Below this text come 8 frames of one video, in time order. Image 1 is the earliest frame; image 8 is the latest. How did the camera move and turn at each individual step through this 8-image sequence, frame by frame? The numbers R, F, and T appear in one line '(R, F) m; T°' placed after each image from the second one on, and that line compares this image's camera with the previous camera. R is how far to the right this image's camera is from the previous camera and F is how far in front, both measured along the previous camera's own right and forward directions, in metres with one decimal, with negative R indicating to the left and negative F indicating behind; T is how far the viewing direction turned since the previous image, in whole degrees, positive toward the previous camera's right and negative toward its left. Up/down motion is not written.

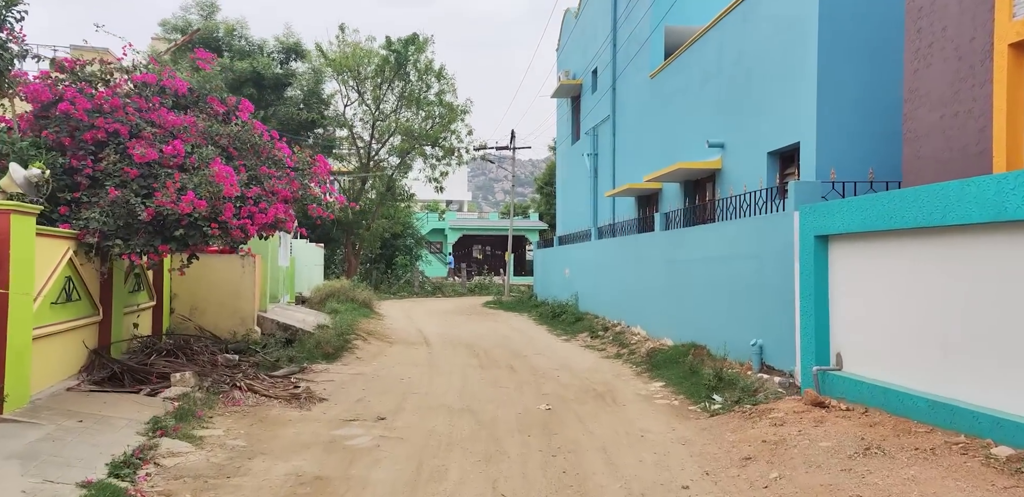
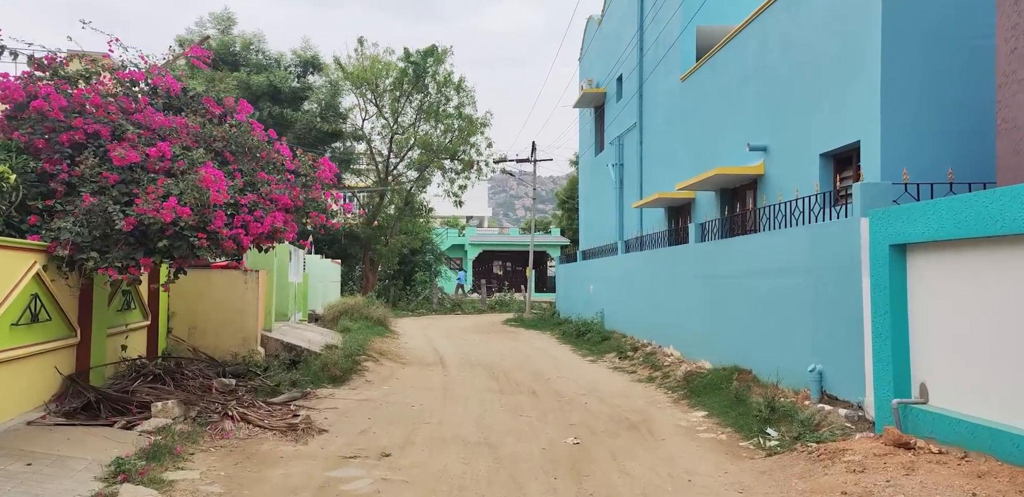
(0.0, +1.2) m; -1°
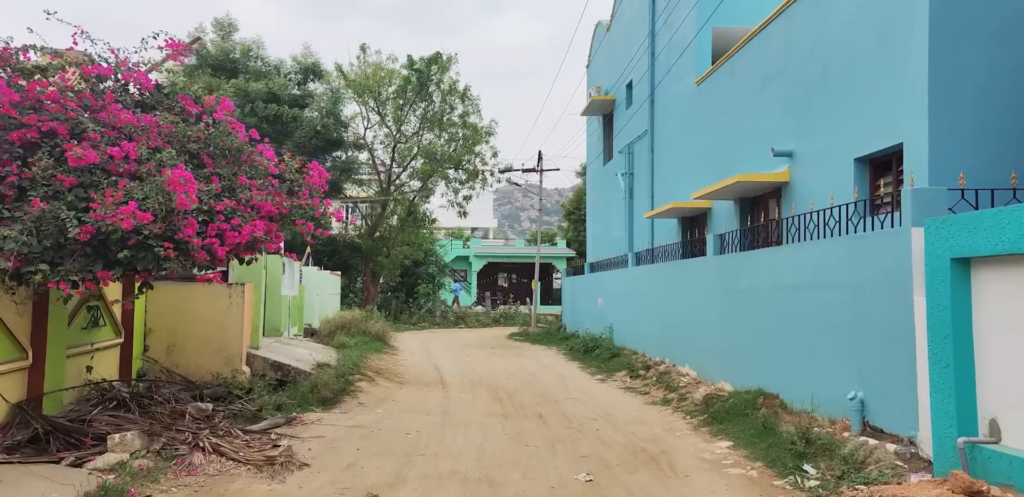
(0.0, +1.0) m; 0°
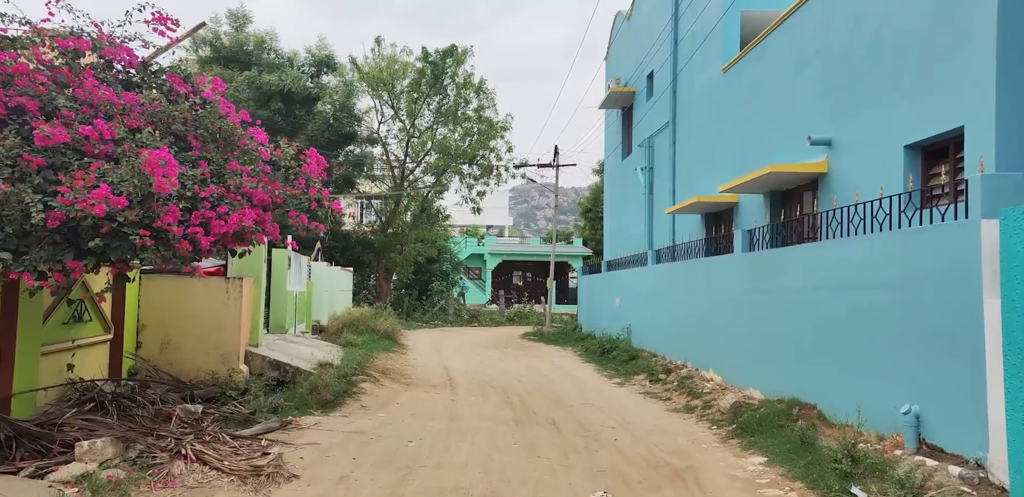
(0.0, +0.8) m; -1°
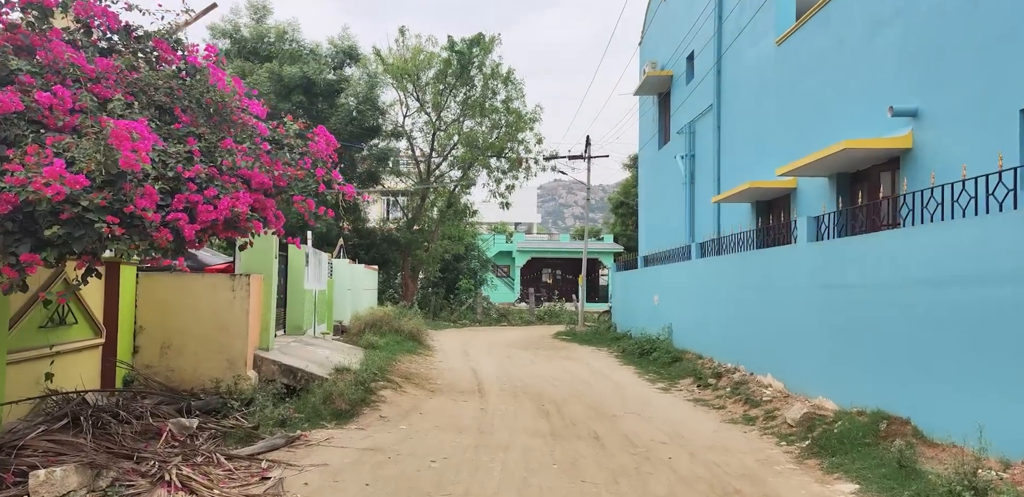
(-0.1, +1.3) m; -2°
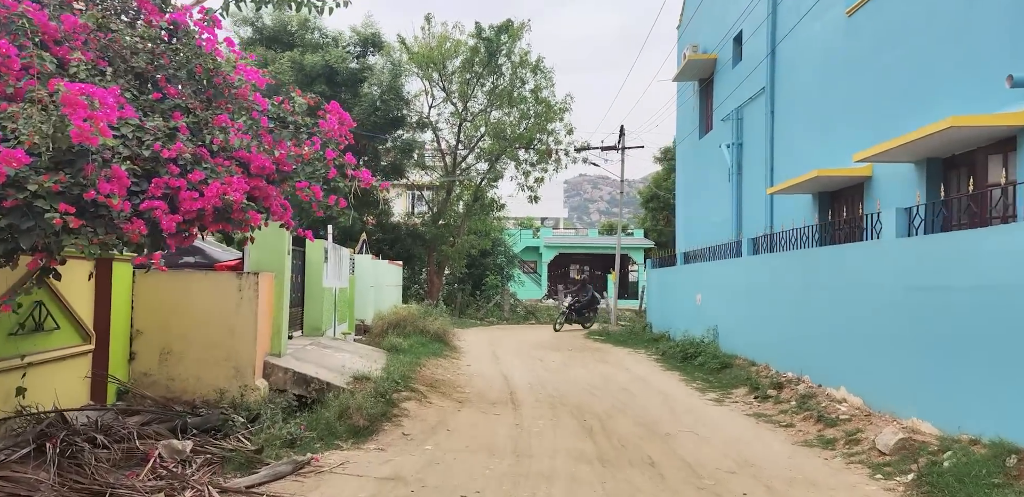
(-0.2, +1.3) m; -2°
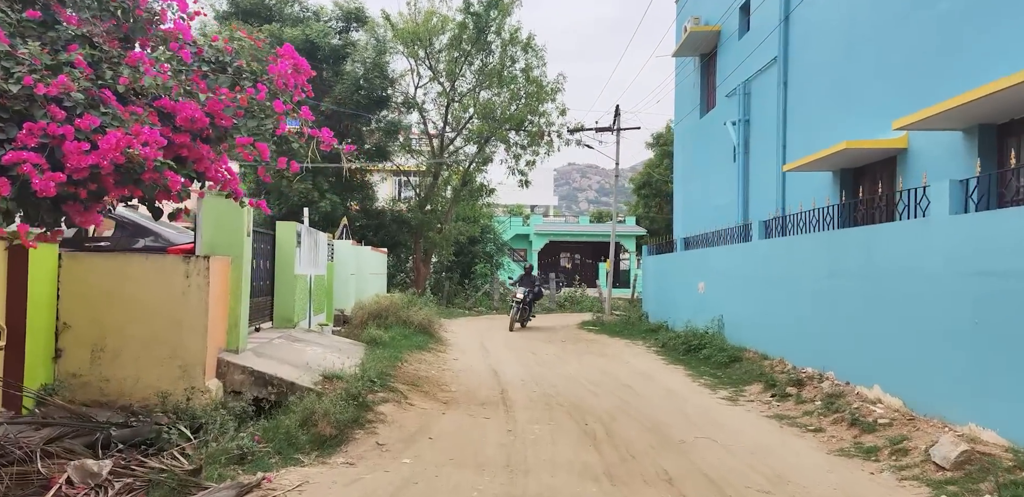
(0.0, +1.4) m; +1°
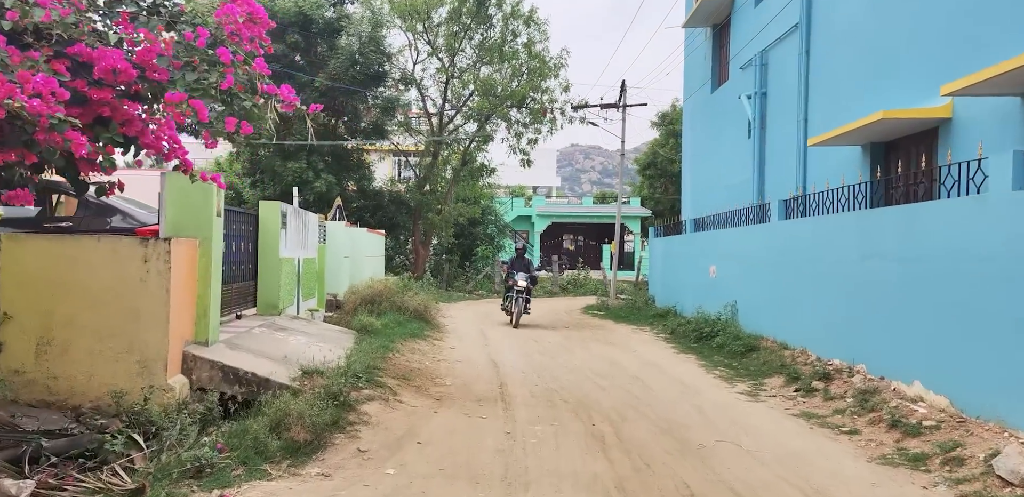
(0.0, +1.0) m; 0°
